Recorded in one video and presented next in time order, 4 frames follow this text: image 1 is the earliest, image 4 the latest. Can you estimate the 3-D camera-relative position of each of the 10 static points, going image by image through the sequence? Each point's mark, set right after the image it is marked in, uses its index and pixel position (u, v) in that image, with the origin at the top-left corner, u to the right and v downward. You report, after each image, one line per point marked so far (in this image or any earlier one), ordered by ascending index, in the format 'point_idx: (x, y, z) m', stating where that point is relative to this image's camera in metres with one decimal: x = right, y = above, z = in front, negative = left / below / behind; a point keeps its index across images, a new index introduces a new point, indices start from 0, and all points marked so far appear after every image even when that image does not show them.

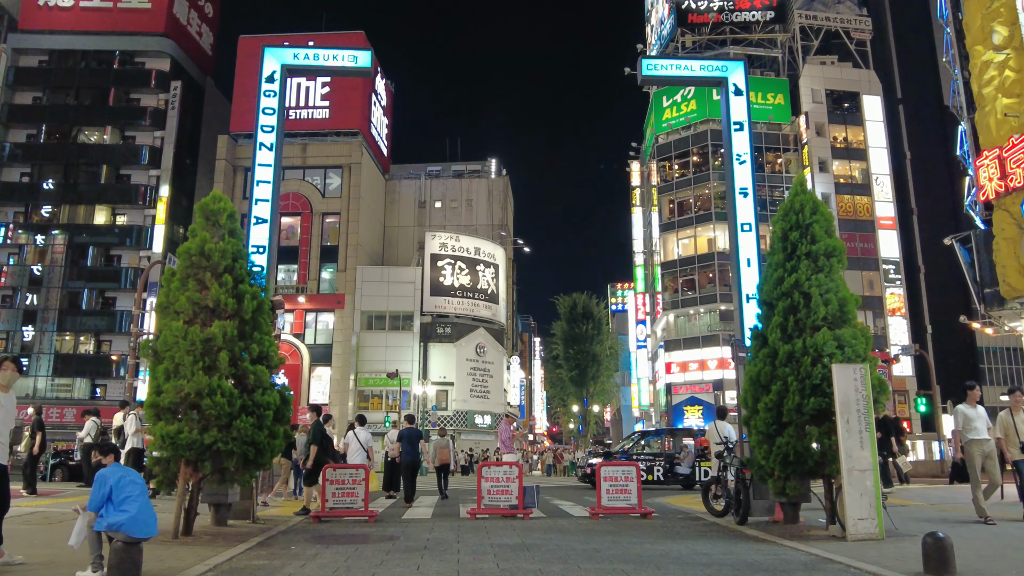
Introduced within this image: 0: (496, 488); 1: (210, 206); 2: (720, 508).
0: (-0.2, -2.3, +9.6) m
1: (-3.0, +0.8, +8.2) m
2: (+2.4, -2.6, +9.8) m
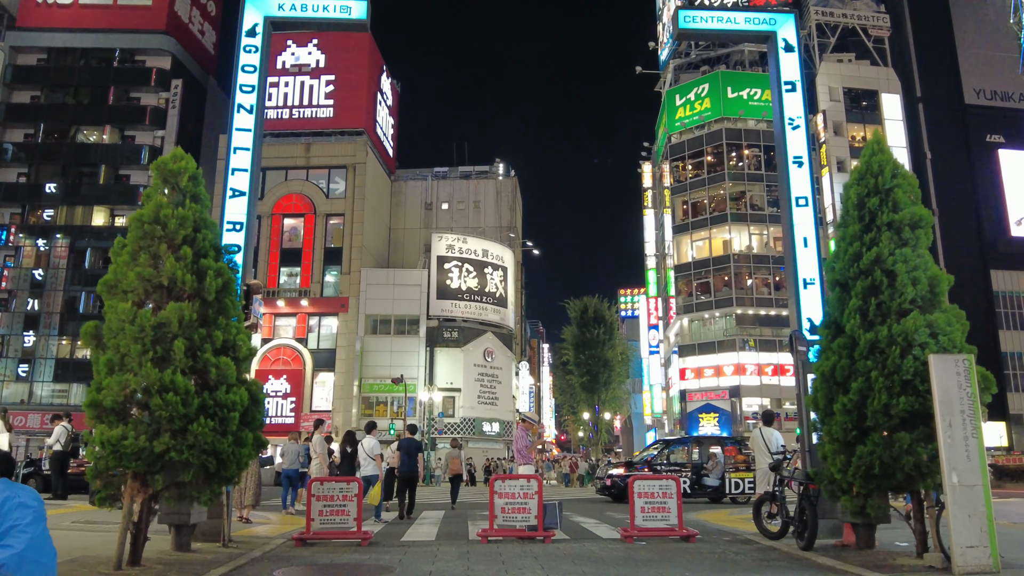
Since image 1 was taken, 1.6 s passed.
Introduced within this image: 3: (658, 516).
0: (0.0, -2.1, +8.2) m
1: (-2.8, +1.0, +6.8) m
2: (+2.6, -2.4, +8.3) m
3: (+1.5, -2.3, +8.3) m
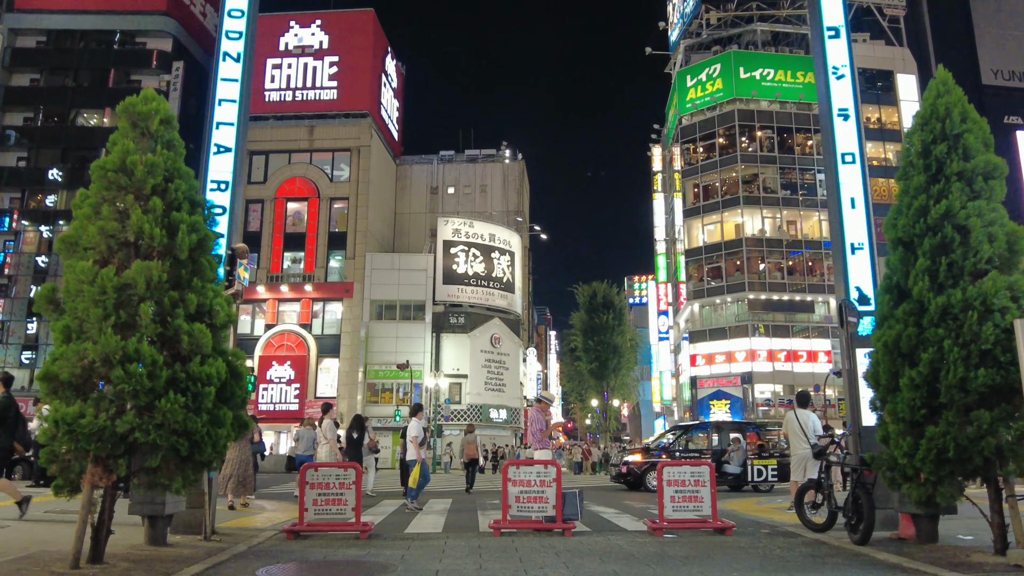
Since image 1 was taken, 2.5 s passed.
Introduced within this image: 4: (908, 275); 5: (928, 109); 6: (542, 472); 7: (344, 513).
0: (+0.1, -1.8, +7.3) m
1: (-2.7, +1.3, +6.0) m
2: (+2.8, -2.1, +7.4) m
3: (+1.6, -2.0, +7.5) m
4: (+2.9, +0.1, +6.2) m
5: (+3.3, +1.4, +6.5) m
6: (+0.3, -1.6, +7.4) m
7: (-1.5, -2.0, +7.3) m
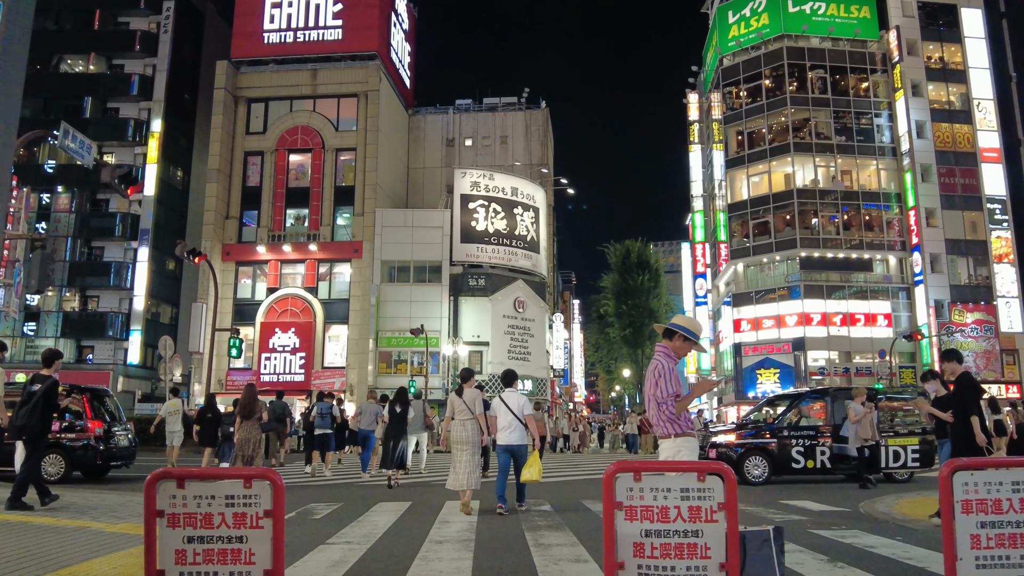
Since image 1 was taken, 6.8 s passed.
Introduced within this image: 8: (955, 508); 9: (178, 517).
0: (+0.6, -1.0, +3.2) m
1: (-2.3, +2.1, +1.8) m
2: (+3.2, -1.2, +3.3) m
3: (+2.1, -1.1, +3.4) m
4: (+3.4, +0.9, +2.0) m
5: (+3.7, +2.2, +2.2) m
6: (+0.7, -0.8, +3.3) m
7: (-1.0, -1.1, +3.2) m
8: (+1.8, -0.9, +3.4) m
9: (-1.3, -0.9, +3.2) m
